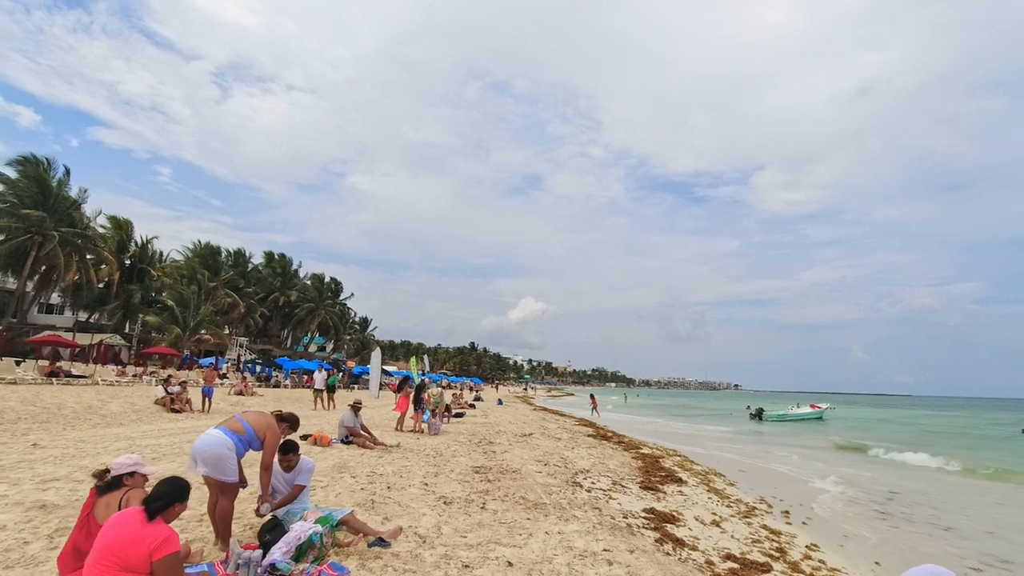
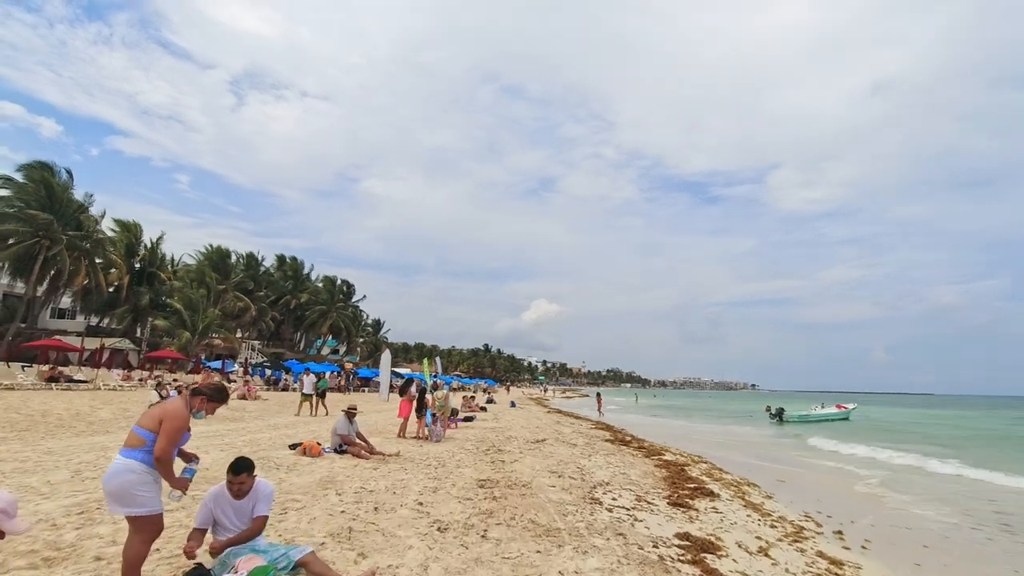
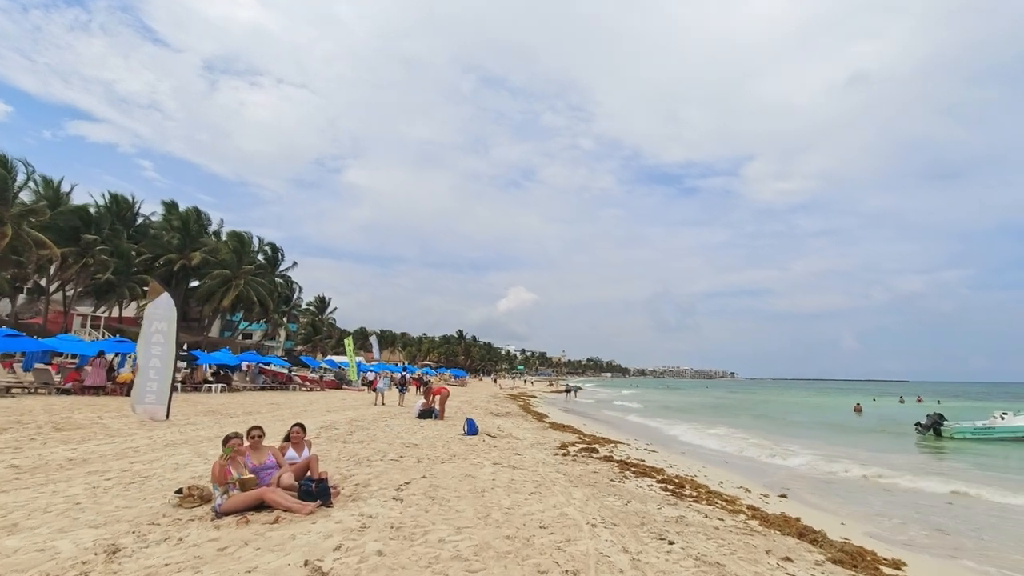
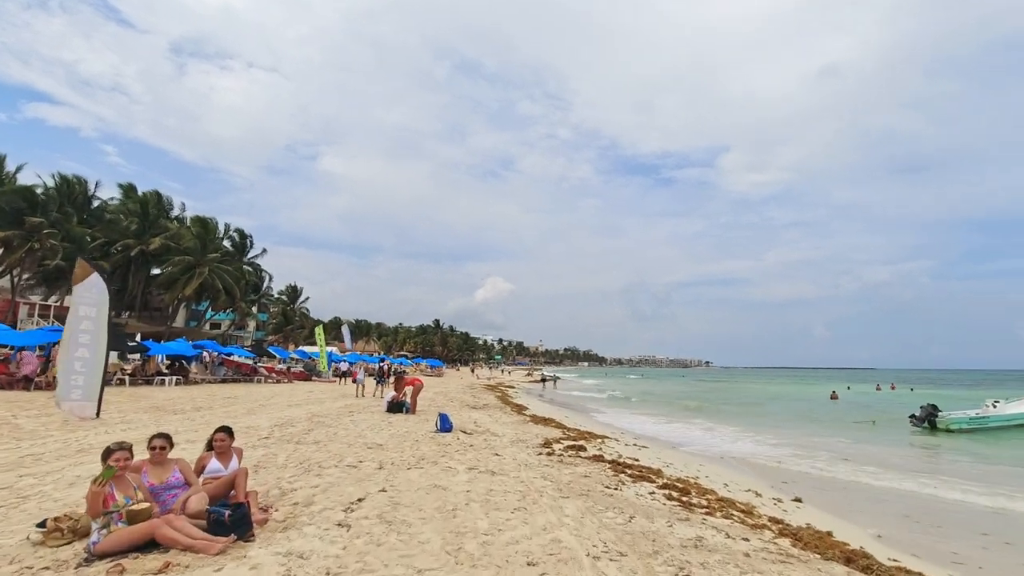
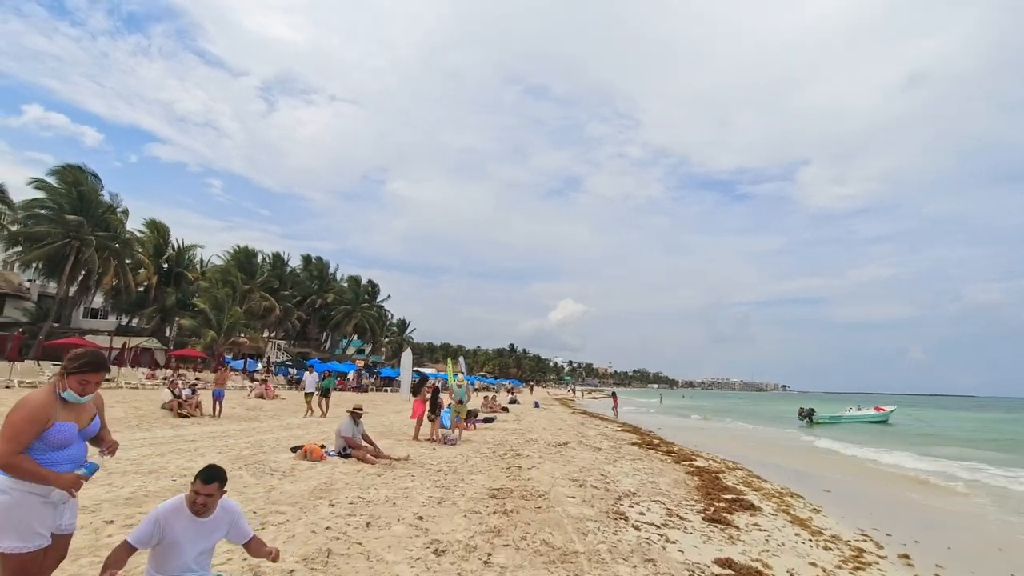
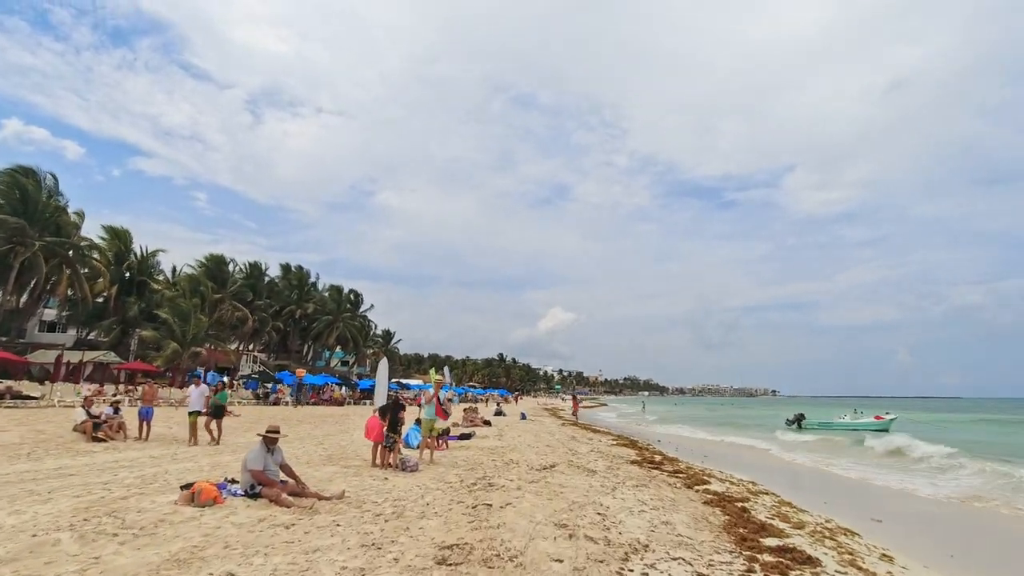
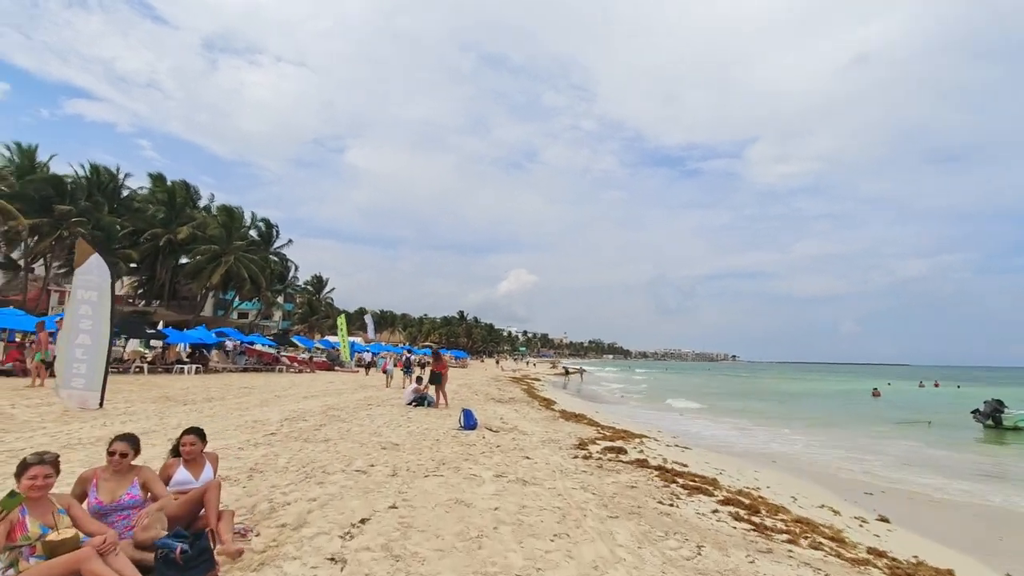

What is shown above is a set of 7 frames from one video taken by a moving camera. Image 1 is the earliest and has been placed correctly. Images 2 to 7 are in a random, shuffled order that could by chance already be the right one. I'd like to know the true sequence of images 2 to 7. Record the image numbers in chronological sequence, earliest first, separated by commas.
2, 5, 6, 3, 4, 7
